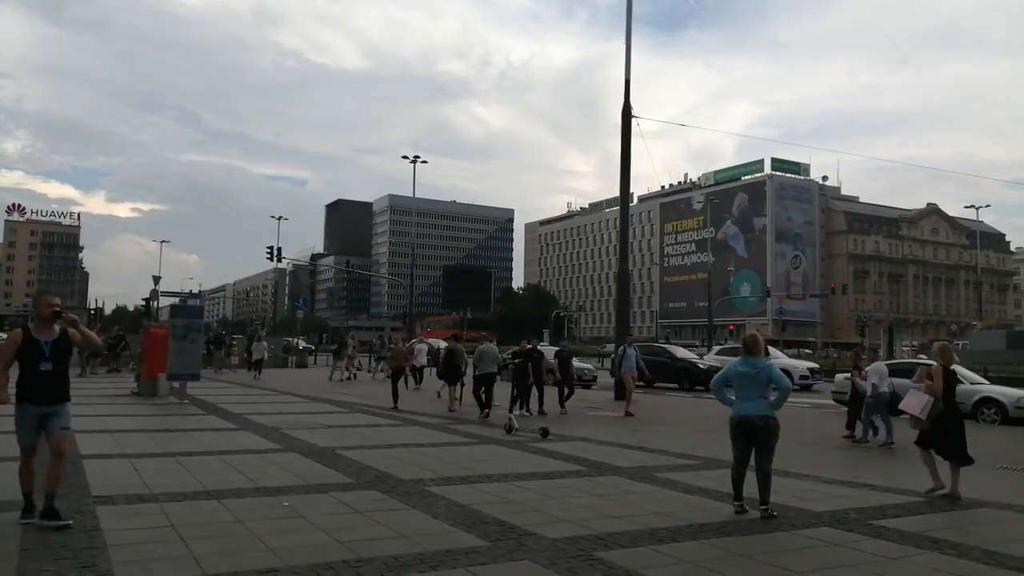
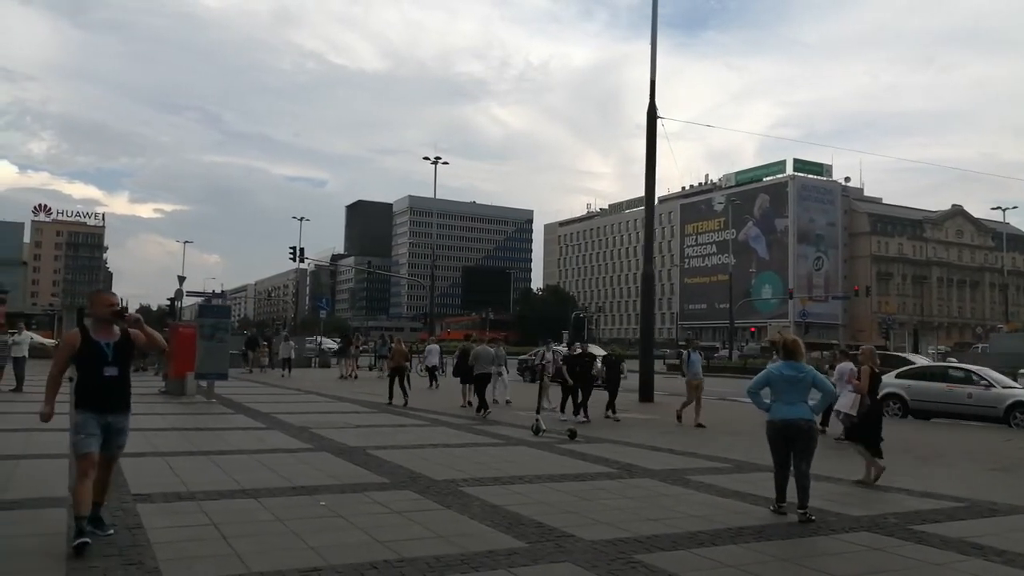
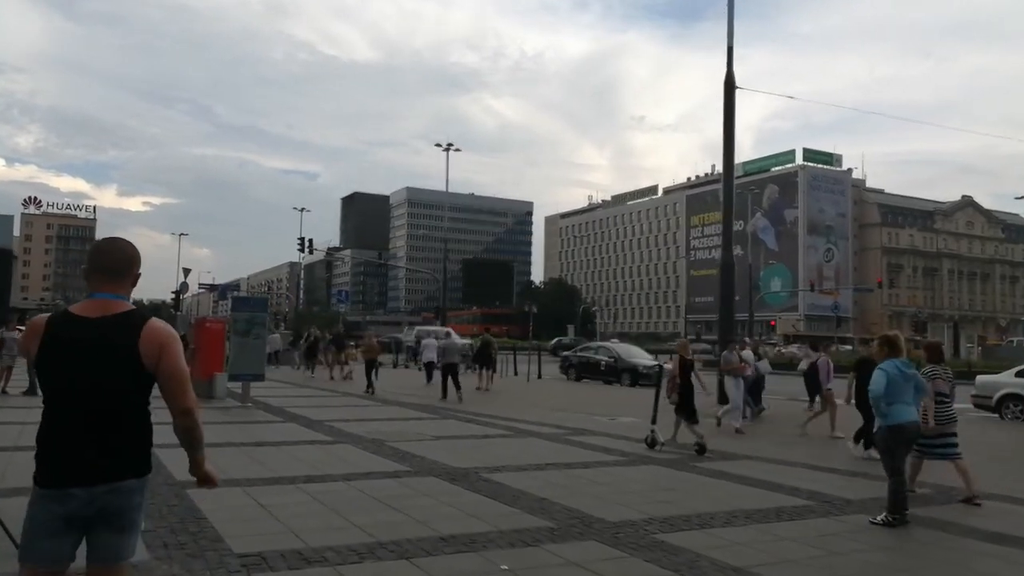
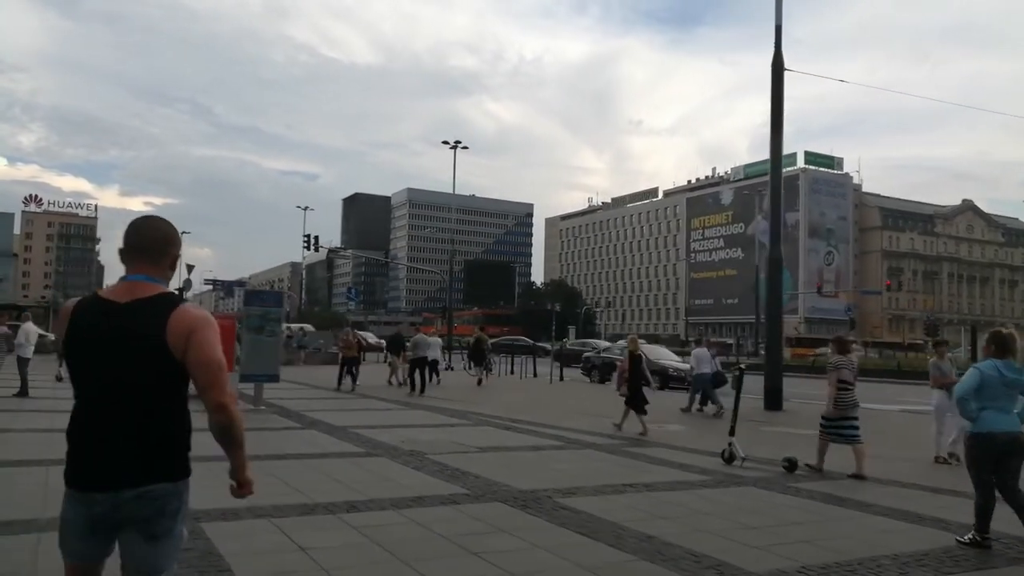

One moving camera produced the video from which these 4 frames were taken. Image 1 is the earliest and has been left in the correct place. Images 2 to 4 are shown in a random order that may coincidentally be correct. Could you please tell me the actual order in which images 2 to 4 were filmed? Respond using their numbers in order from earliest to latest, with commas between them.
2, 3, 4
